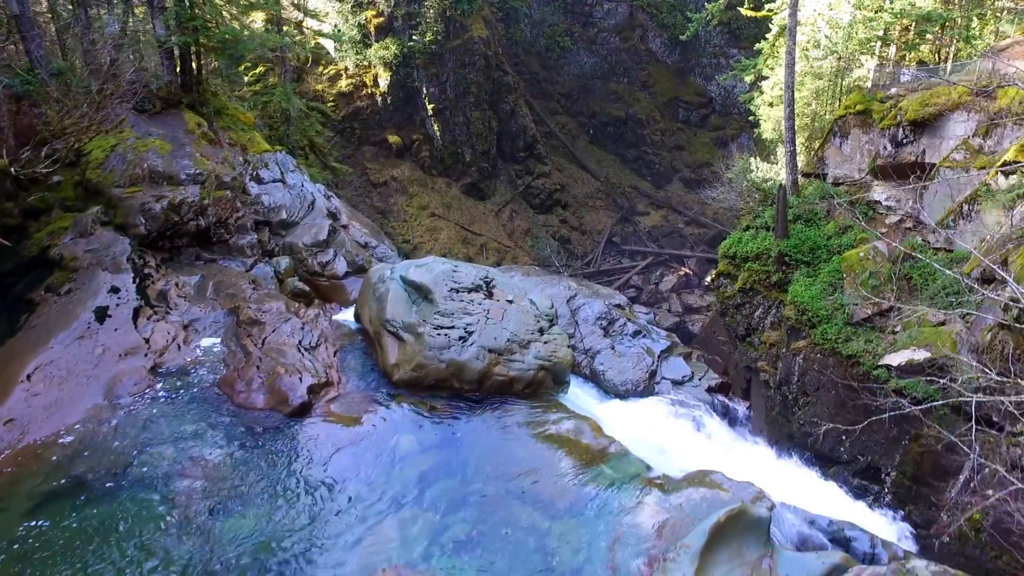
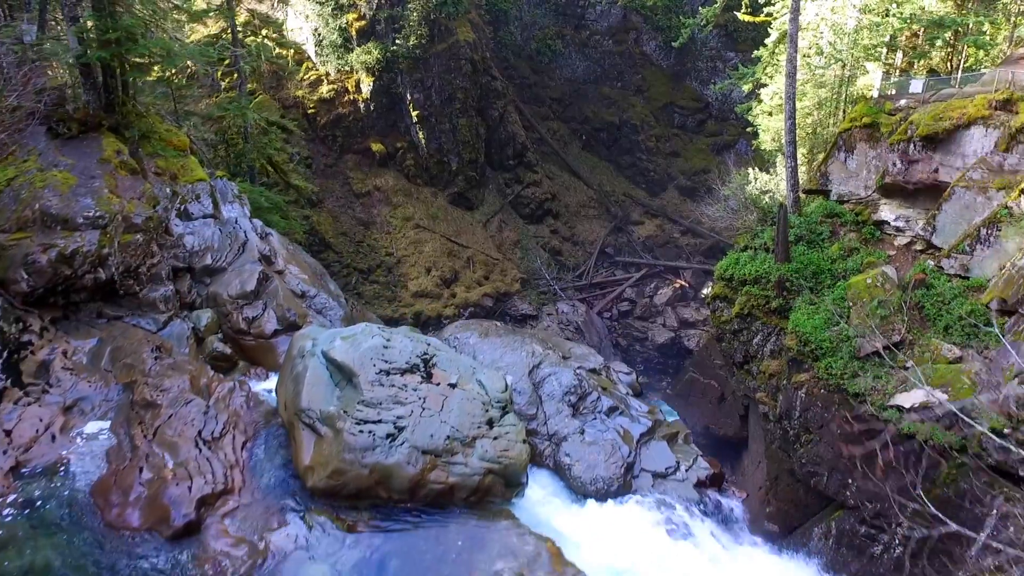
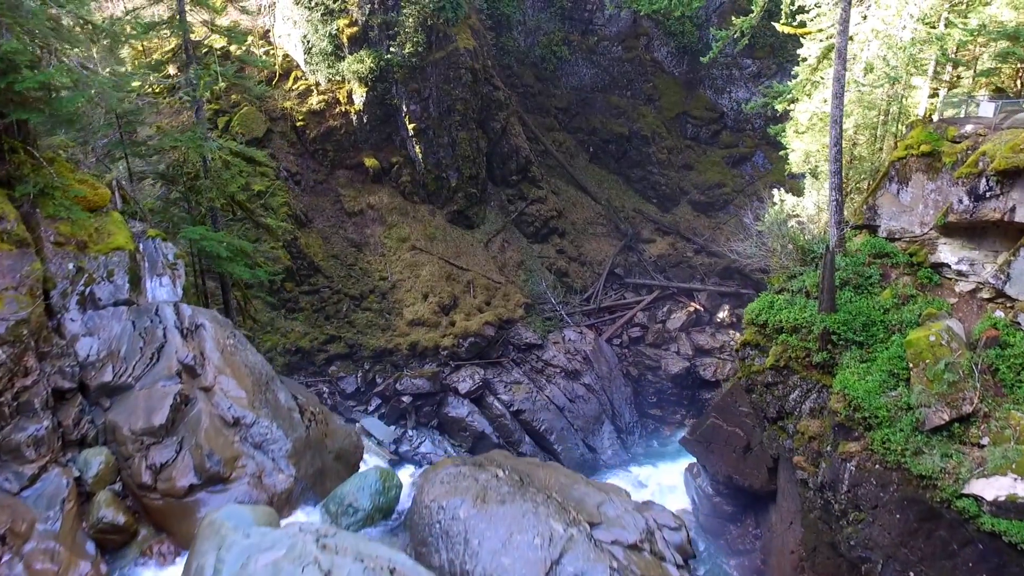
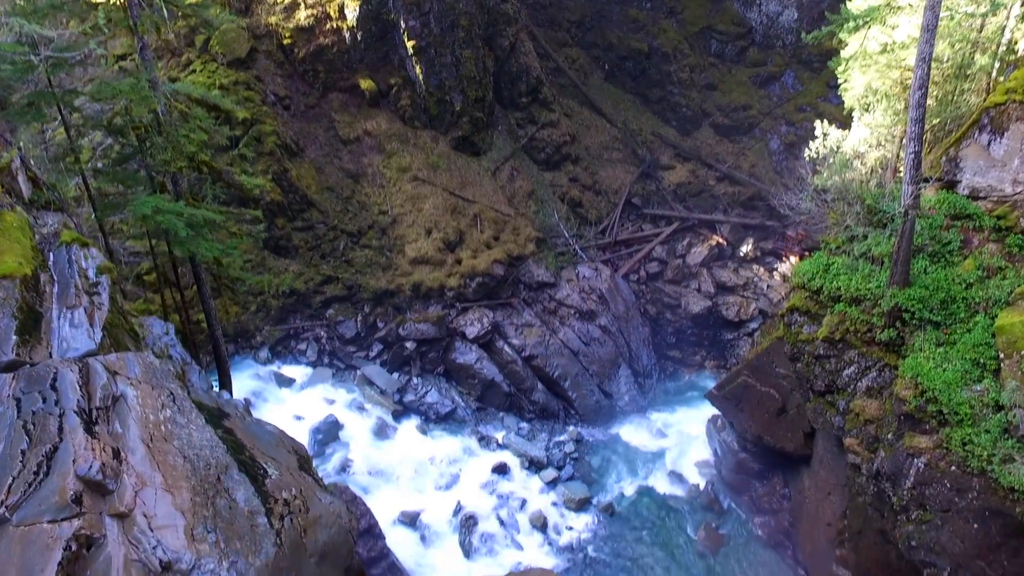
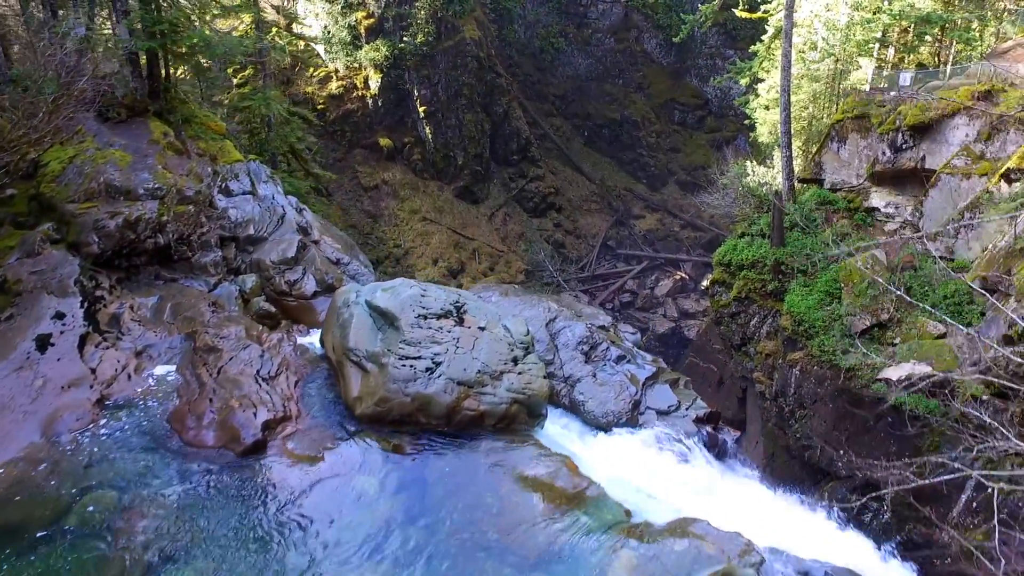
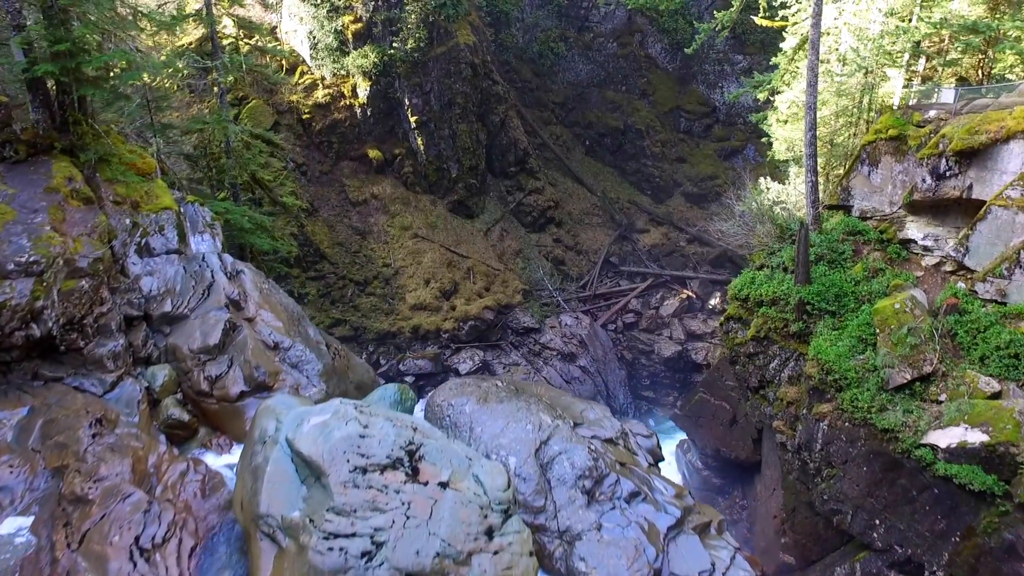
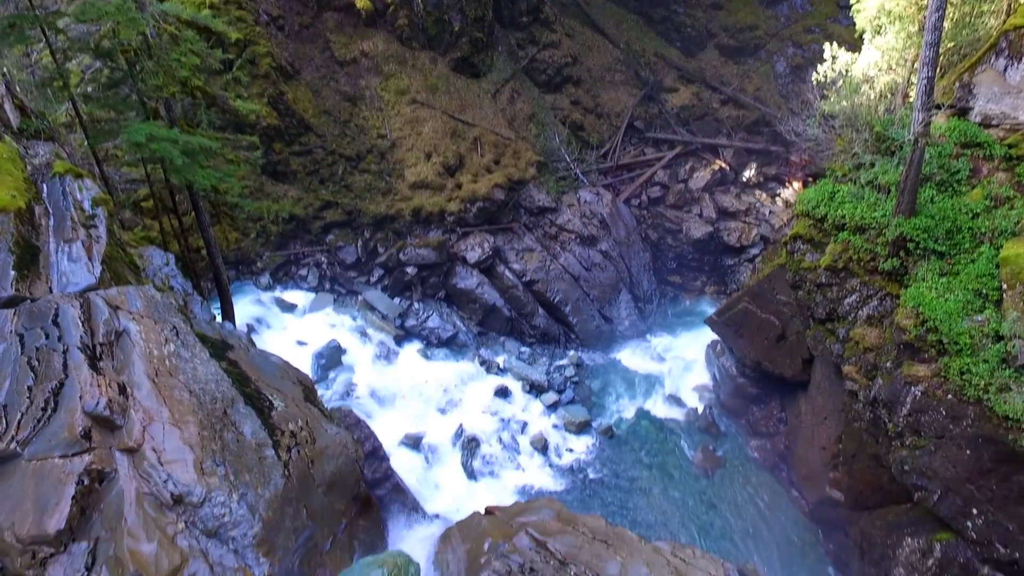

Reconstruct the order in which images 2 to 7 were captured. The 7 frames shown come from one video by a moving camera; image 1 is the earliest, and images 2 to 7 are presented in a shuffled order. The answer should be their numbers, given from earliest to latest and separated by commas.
5, 2, 6, 3, 4, 7
